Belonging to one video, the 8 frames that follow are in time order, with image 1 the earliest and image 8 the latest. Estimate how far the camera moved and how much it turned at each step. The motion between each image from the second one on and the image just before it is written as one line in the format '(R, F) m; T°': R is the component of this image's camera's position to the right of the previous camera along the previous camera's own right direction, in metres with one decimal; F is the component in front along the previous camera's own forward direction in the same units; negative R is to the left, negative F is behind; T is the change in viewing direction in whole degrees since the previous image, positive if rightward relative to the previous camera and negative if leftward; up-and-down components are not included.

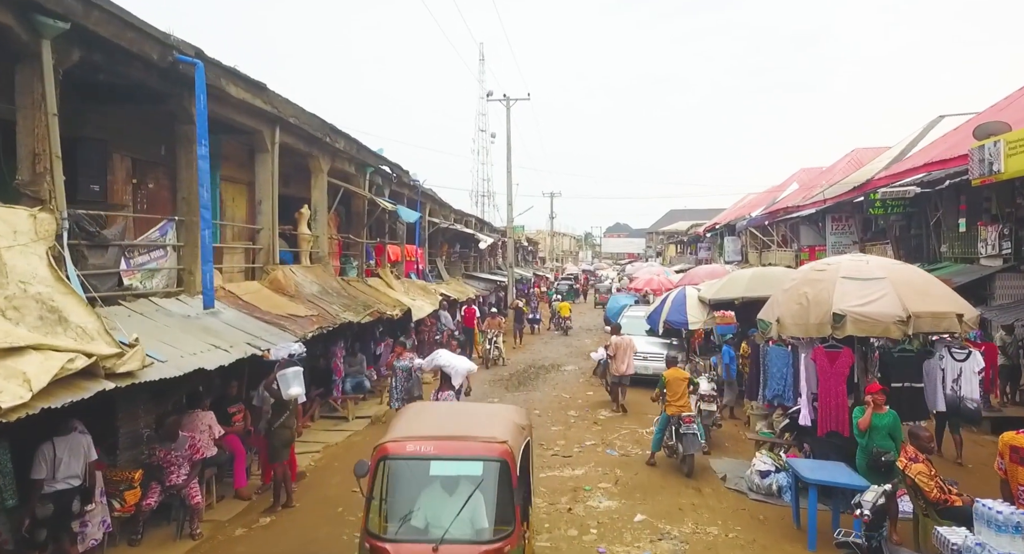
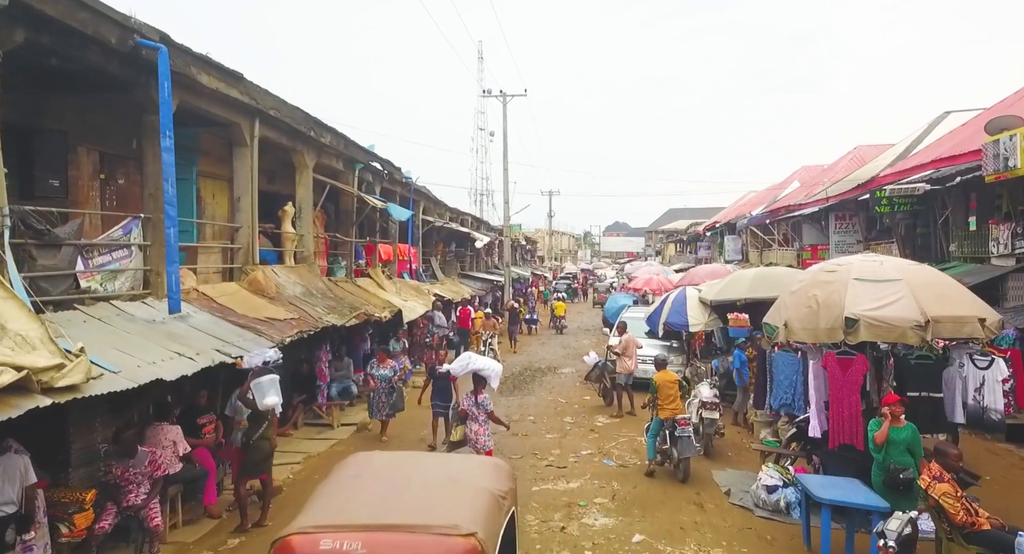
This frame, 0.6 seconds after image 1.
(+0.1, +0.5) m; 0°
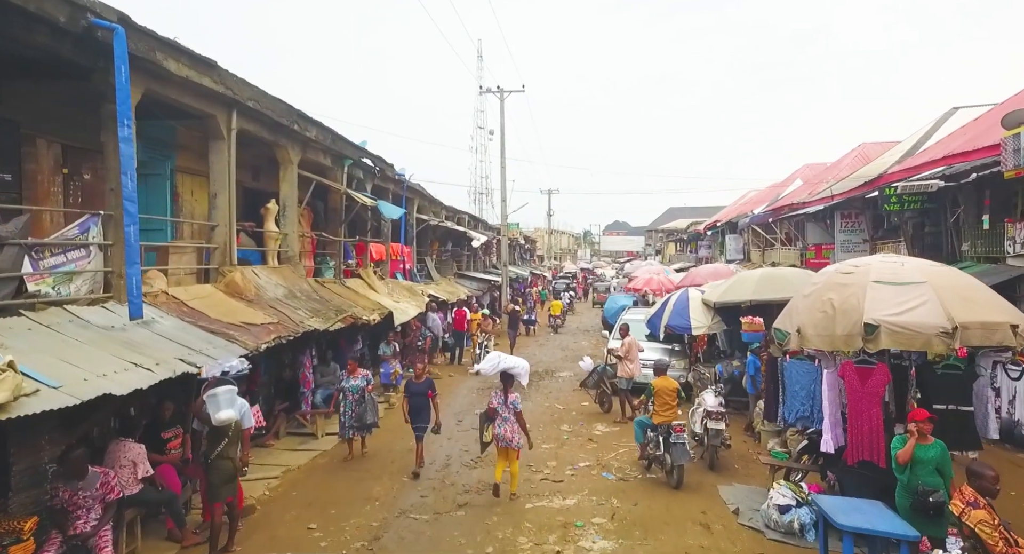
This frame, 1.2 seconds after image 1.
(+0.1, +0.6) m; 0°
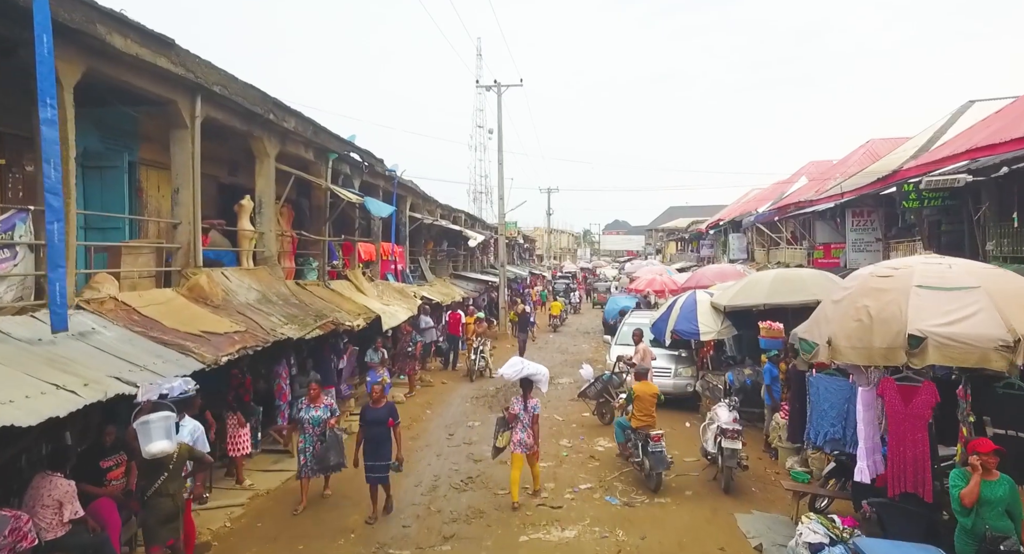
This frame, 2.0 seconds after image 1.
(+0.1, +0.9) m; 0°
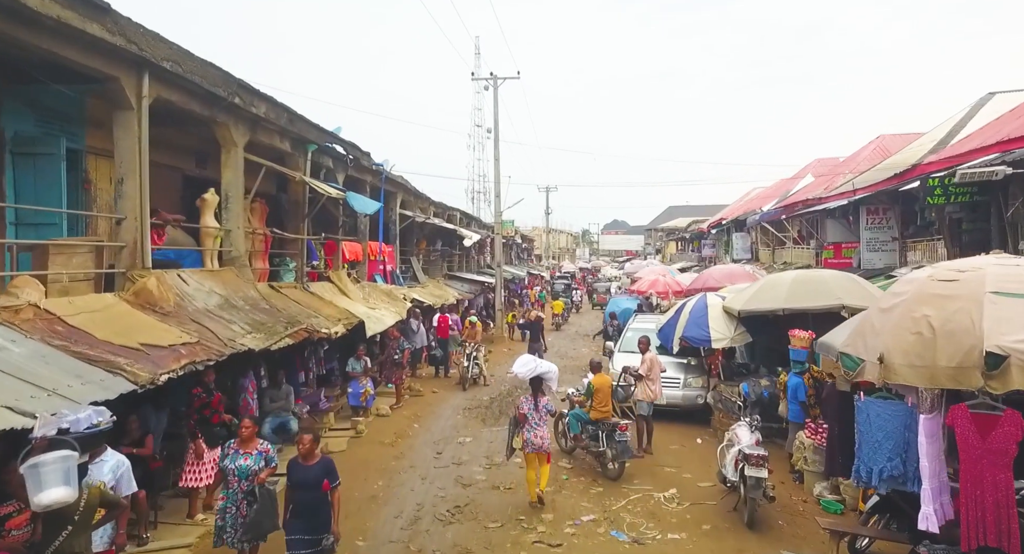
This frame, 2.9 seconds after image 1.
(+0.1, +1.0) m; 0°
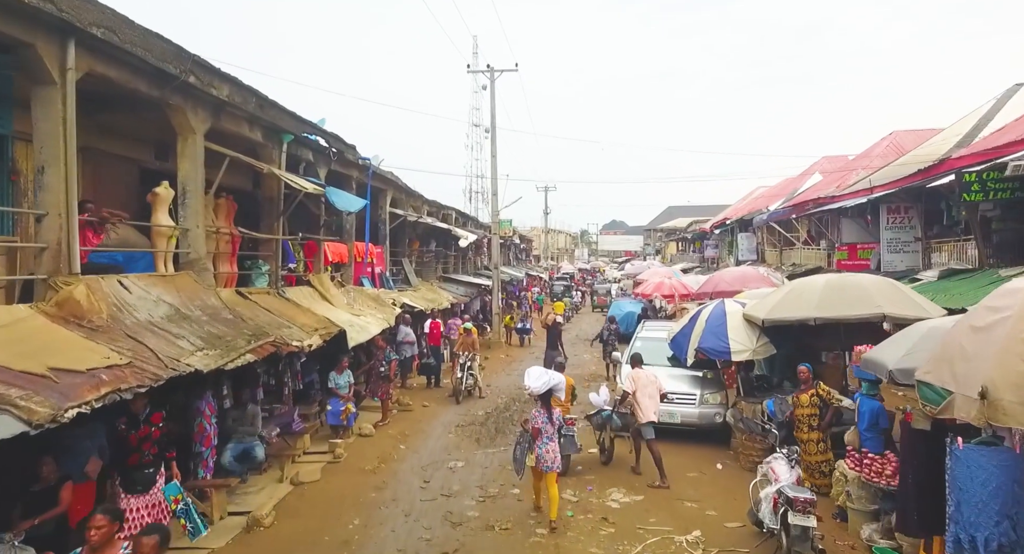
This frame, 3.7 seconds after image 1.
(0.0, +1.2) m; 0°
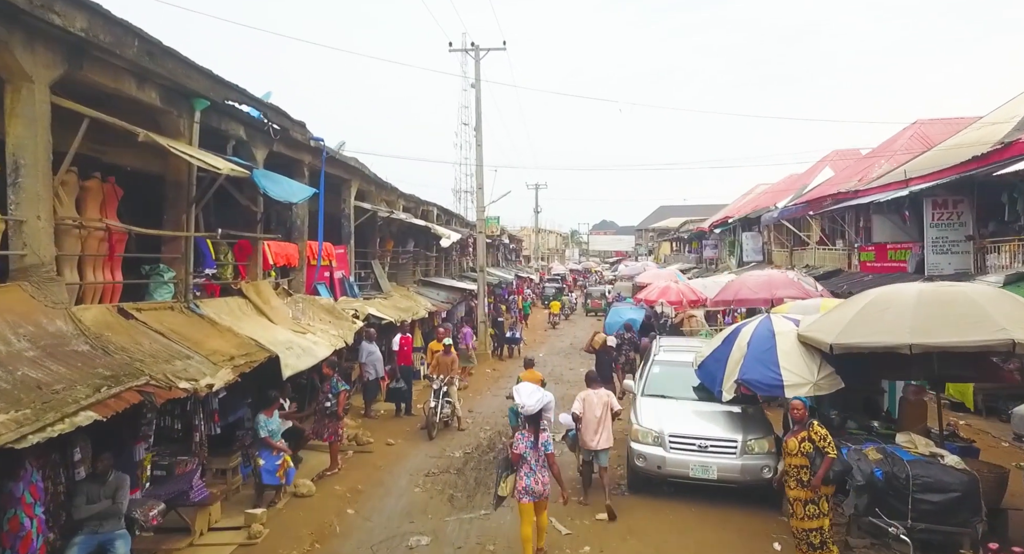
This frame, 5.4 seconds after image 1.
(+0.1, +2.5) m; +1°
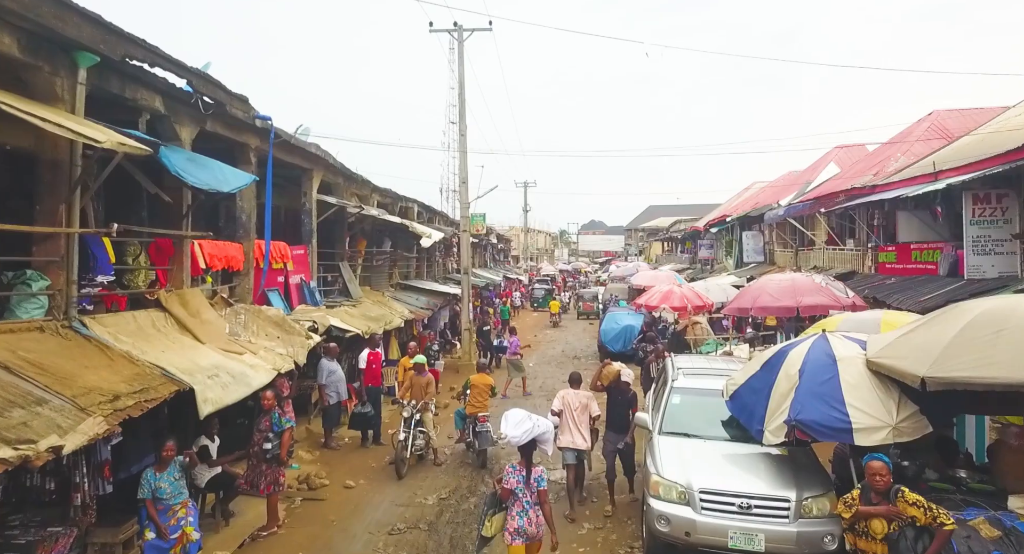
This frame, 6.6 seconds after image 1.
(0.0, +1.9) m; +1°
